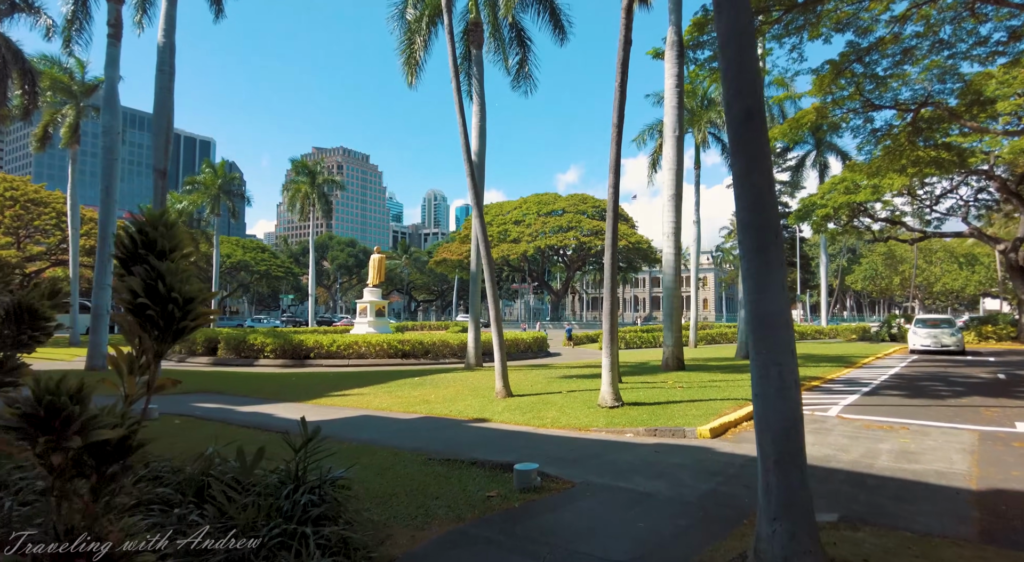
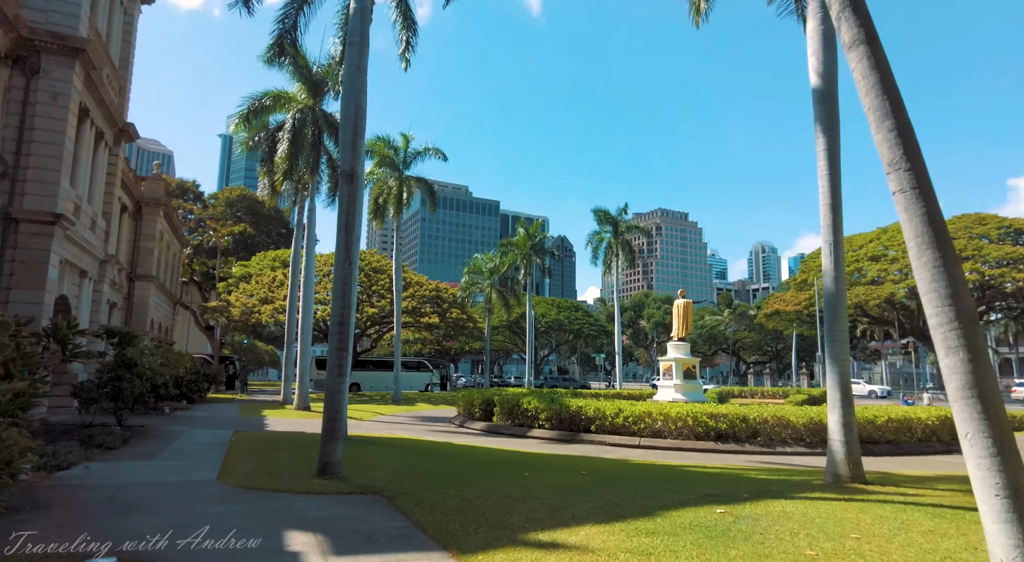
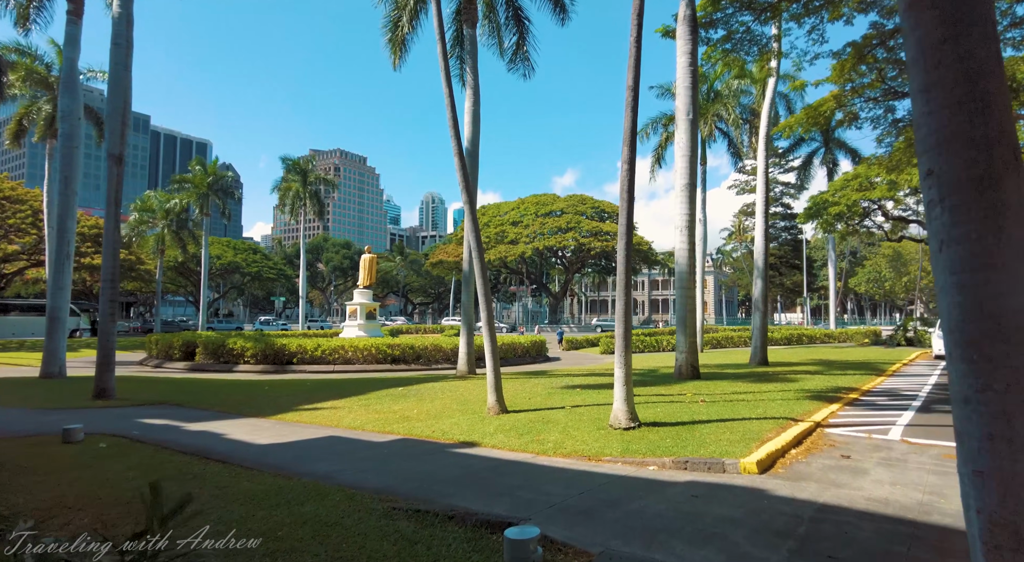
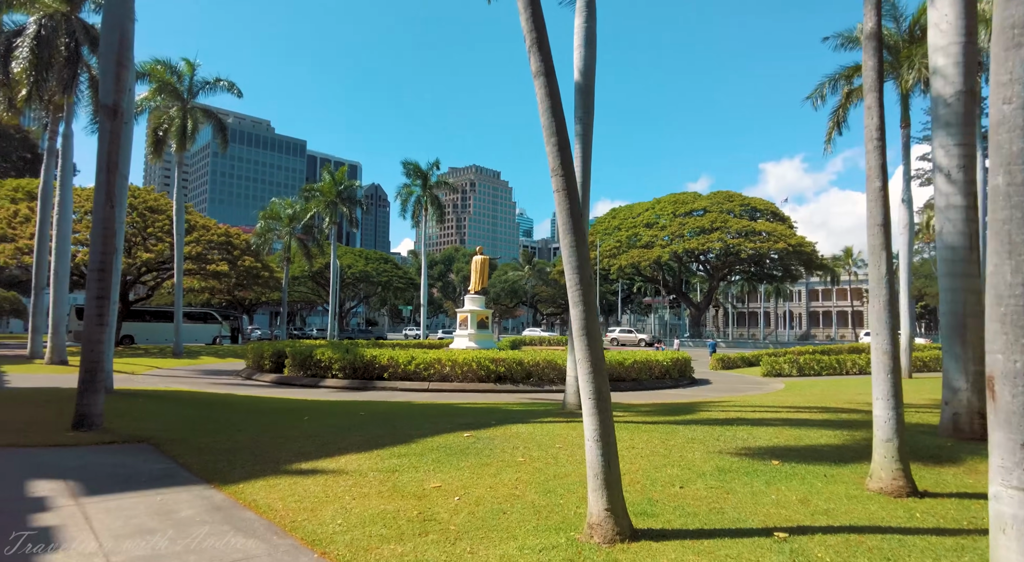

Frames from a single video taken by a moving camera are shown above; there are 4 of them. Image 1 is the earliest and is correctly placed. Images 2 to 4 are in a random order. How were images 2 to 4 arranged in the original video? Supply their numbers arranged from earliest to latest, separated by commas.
3, 4, 2
